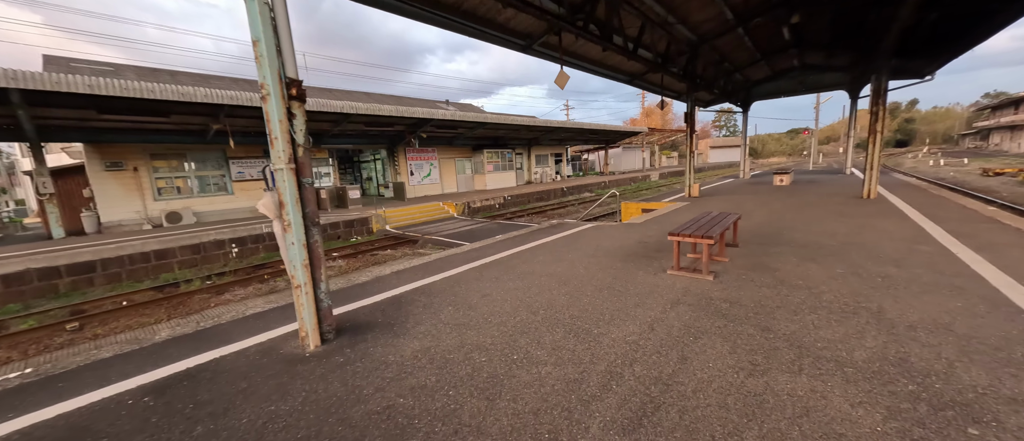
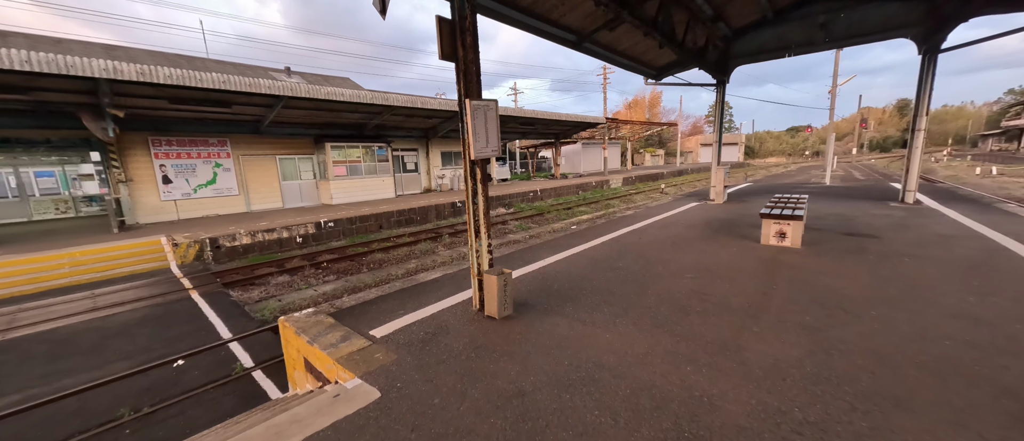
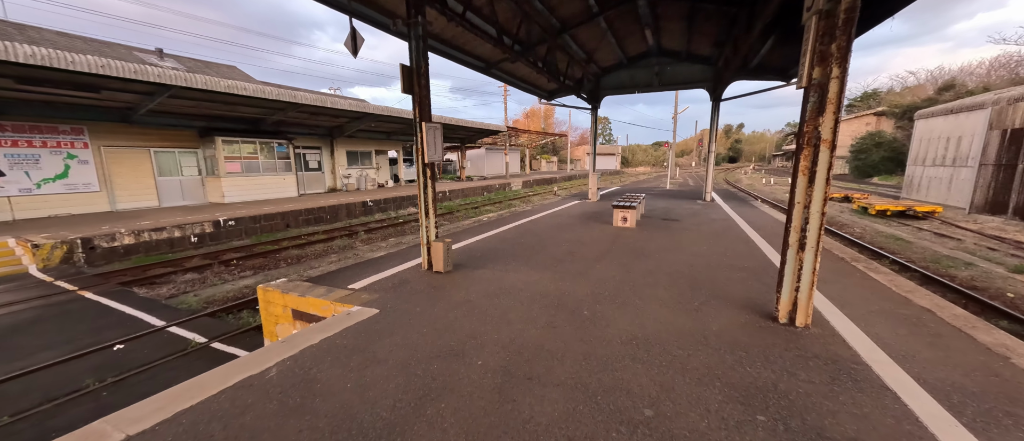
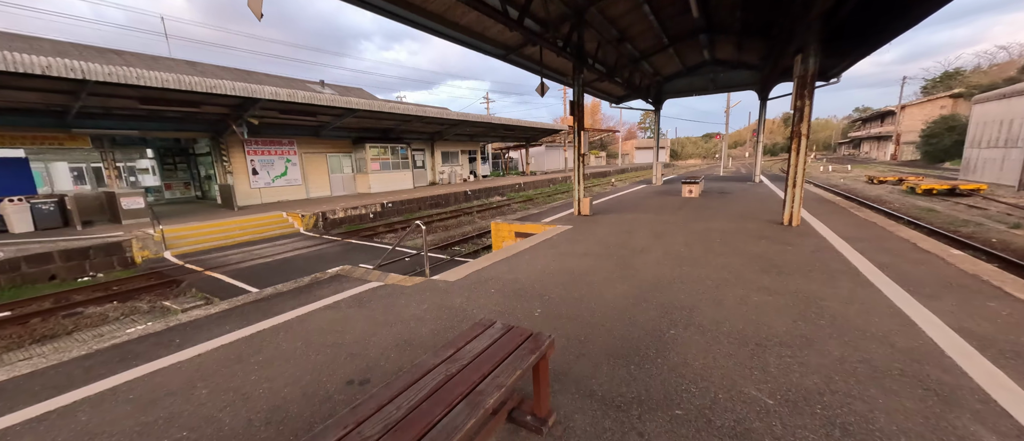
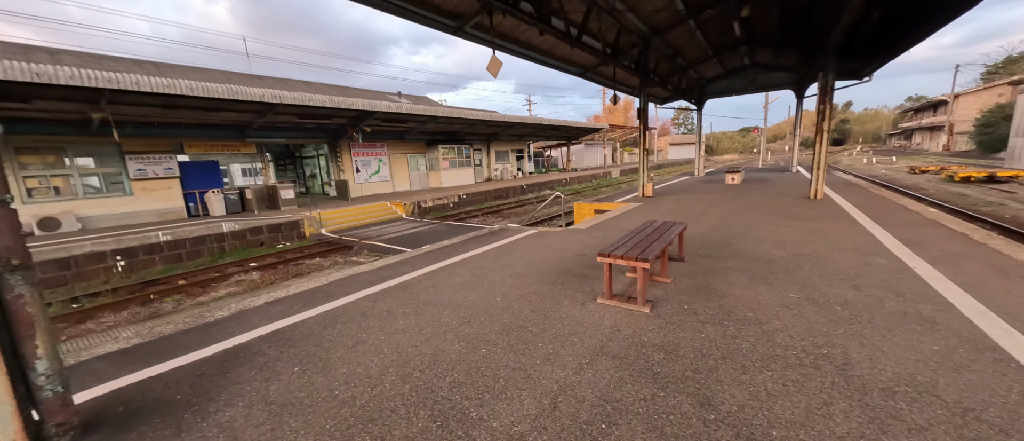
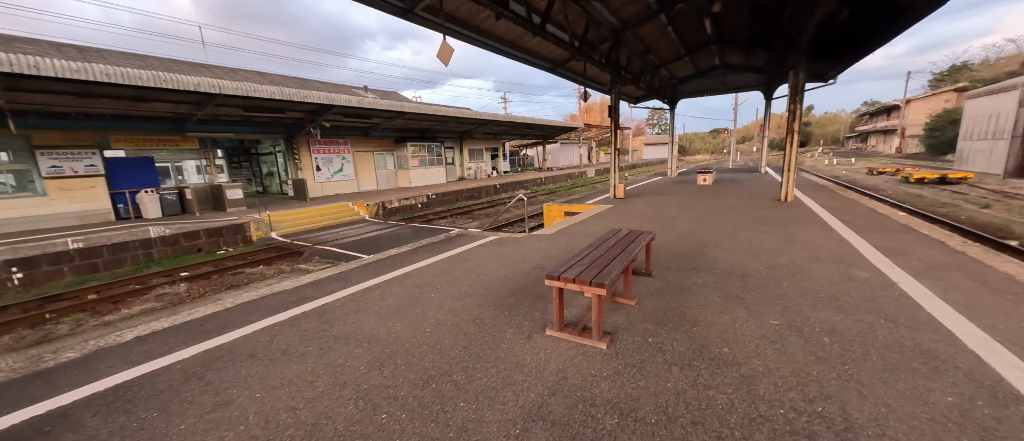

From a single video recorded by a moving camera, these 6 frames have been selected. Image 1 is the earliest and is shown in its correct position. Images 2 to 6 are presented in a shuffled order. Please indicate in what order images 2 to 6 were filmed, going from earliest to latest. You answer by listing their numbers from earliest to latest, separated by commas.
5, 6, 4, 3, 2
